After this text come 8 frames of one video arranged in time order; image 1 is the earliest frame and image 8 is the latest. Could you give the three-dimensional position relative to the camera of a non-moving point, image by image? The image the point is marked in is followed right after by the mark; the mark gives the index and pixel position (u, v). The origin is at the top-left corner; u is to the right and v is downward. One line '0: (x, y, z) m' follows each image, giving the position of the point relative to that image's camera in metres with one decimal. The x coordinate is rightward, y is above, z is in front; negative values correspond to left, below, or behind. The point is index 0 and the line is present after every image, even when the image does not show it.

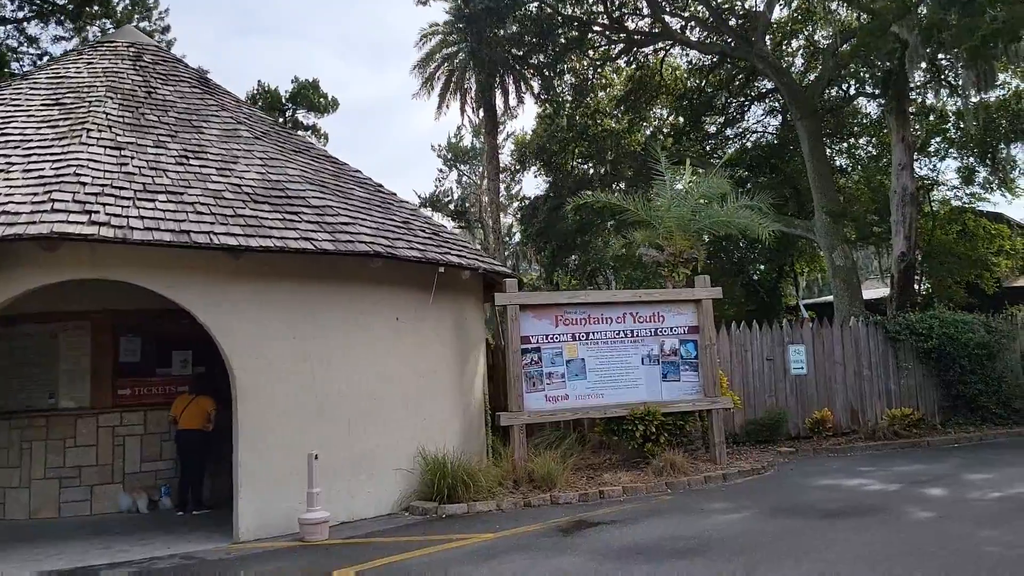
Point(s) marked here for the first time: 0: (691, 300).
0: (+2.4, -0.2, +10.5) m
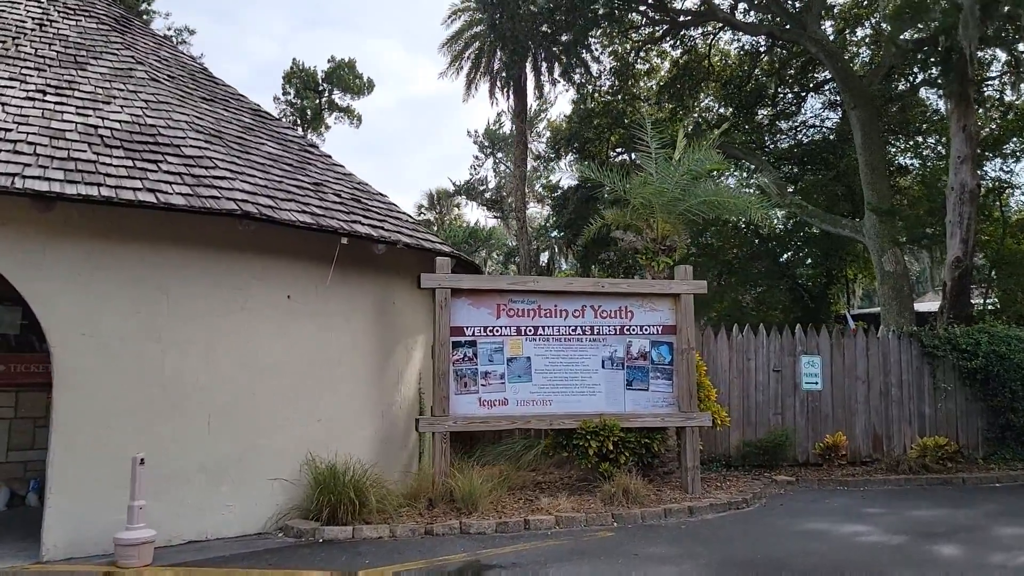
0: (+1.7, -0.1, +8.8) m
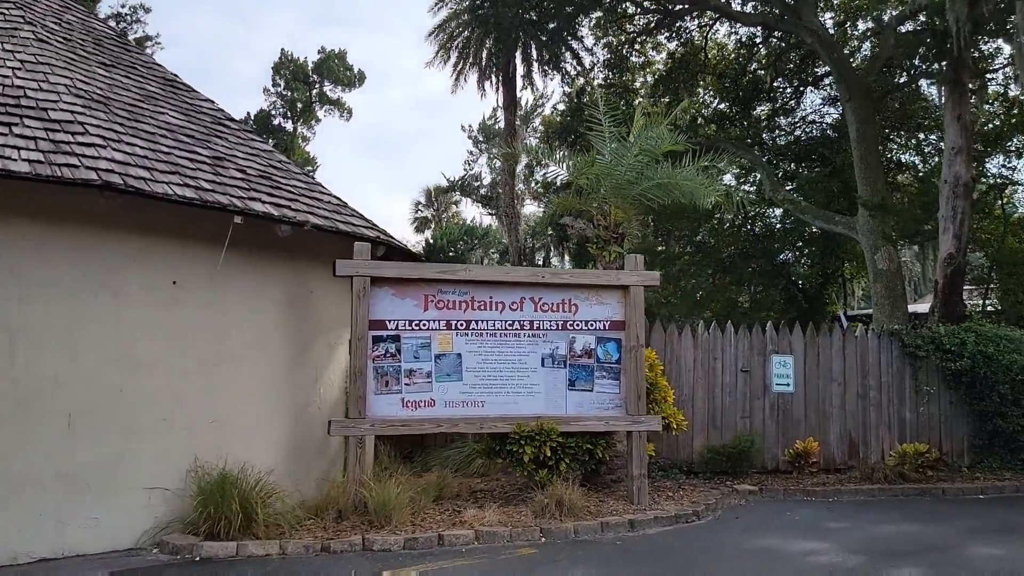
0: (+1.0, 0.0, +8.0) m
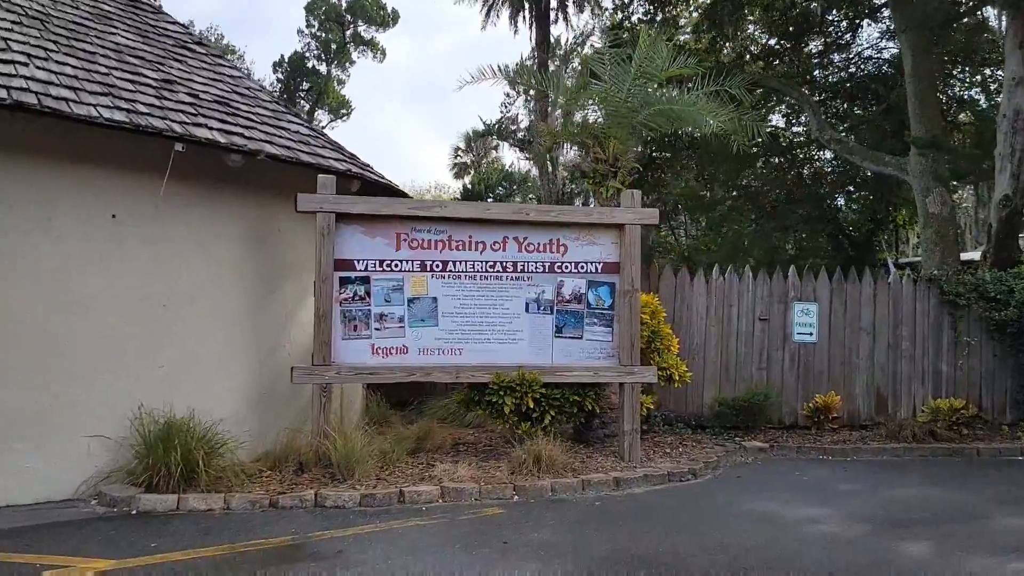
0: (+0.9, +0.6, +7.3) m
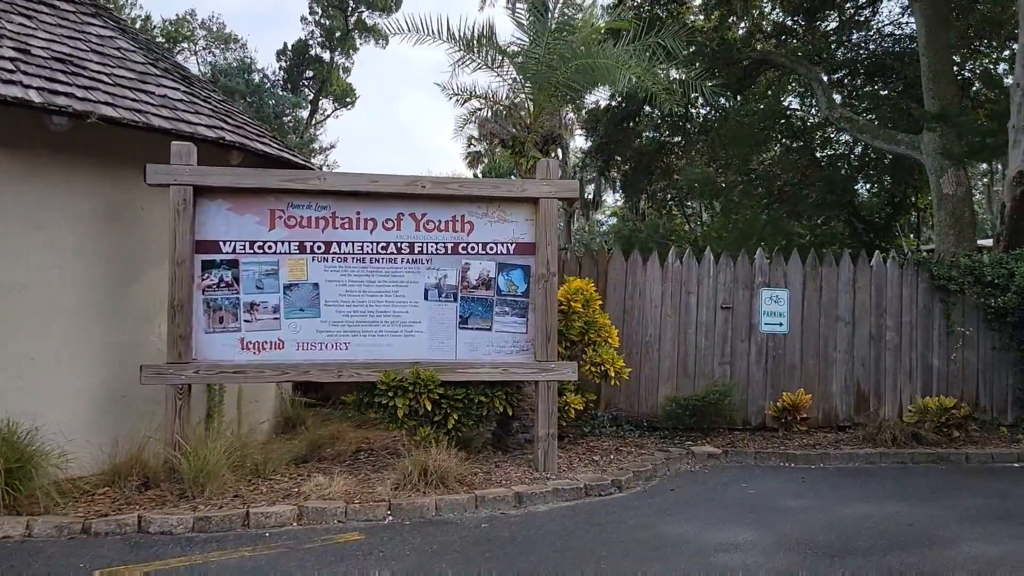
0: (+0.1, +0.7, +6.3) m
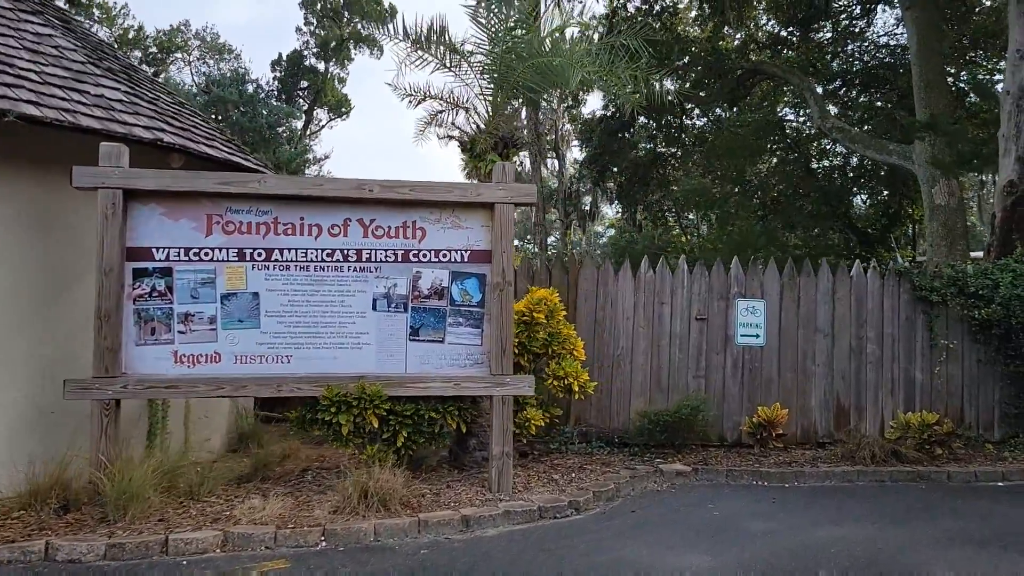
0: (-0.3, +0.6, +6.0) m
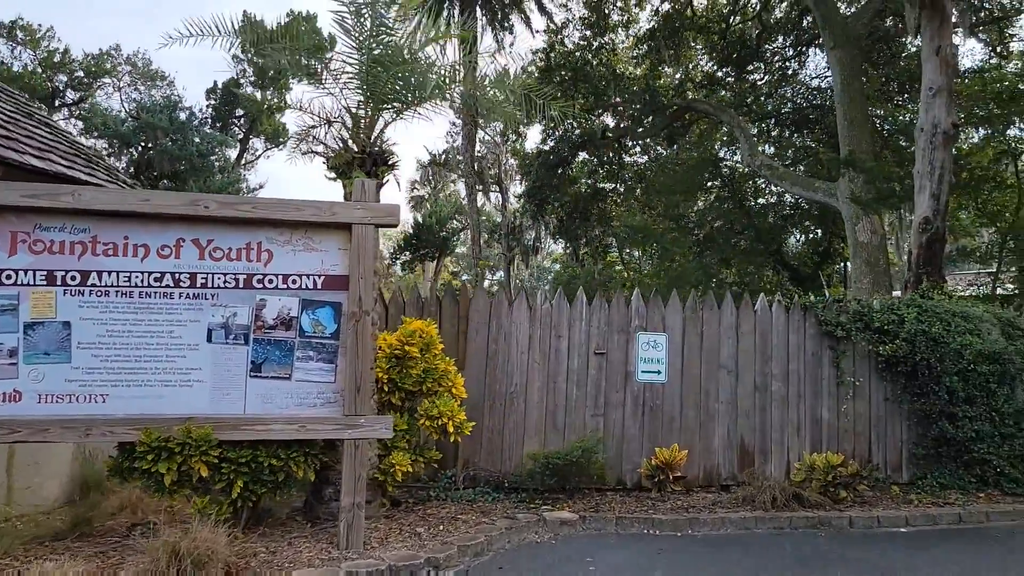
0: (-1.2, +0.4, +5.4) m
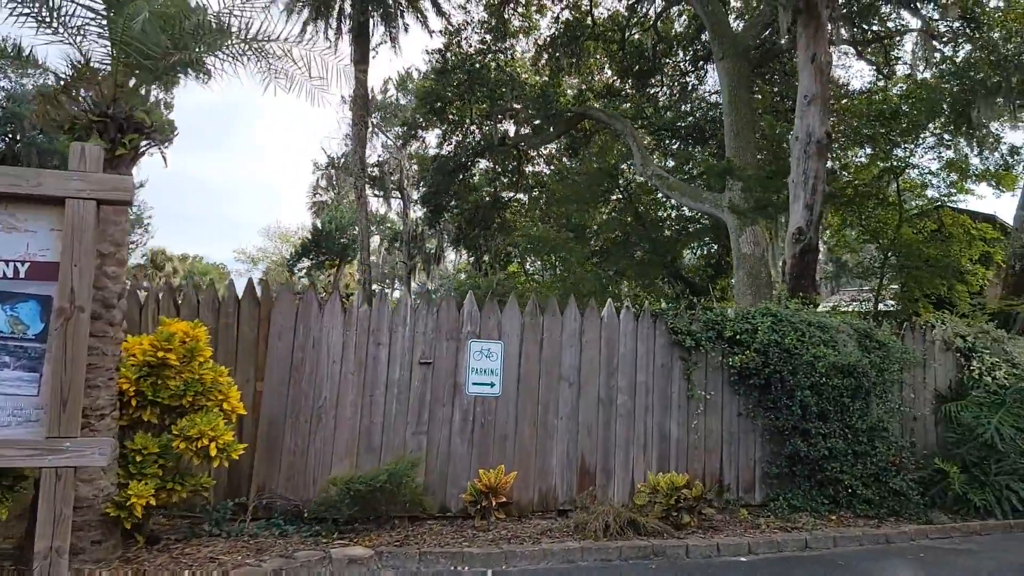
0: (-2.6, +0.5, +4.4) m
